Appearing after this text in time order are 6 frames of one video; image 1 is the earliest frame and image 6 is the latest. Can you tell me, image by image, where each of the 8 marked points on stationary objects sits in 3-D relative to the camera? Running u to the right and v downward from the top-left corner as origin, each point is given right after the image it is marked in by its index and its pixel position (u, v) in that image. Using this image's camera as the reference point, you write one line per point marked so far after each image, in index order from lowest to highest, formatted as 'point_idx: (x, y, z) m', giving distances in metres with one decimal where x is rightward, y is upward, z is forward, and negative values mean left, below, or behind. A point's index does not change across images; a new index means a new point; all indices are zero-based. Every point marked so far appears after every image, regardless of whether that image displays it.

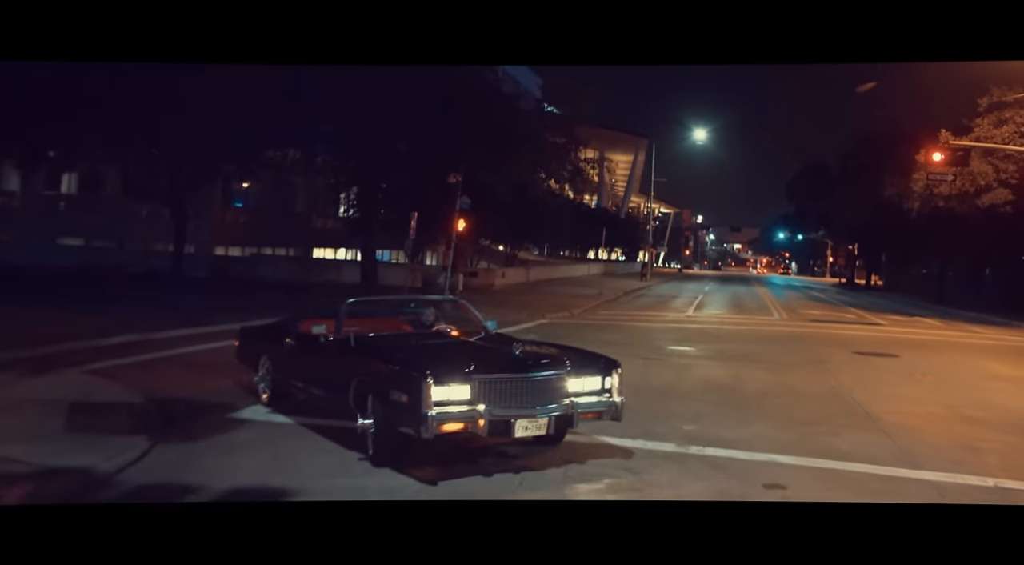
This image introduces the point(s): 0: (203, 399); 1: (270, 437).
0: (-4.1, -1.6, +9.7) m
1: (-2.8, -1.8, +8.6) m
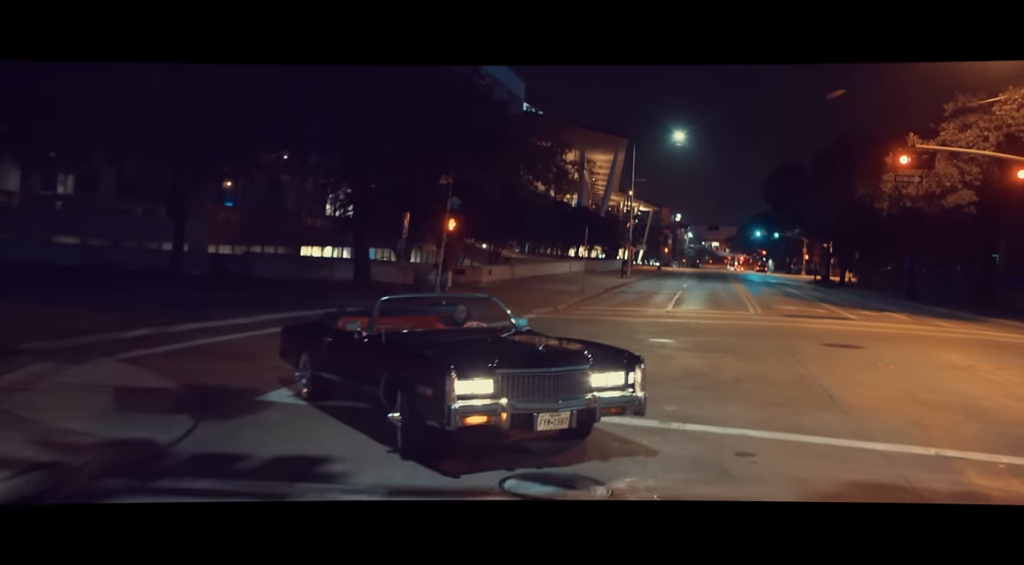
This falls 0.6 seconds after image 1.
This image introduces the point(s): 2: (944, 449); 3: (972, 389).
0: (-4.1, -1.6, +10.6) m
1: (-2.8, -1.7, +9.5) m
2: (+5.8, -2.2, +9.5) m
3: (+9.2, -2.1, +14.3) m
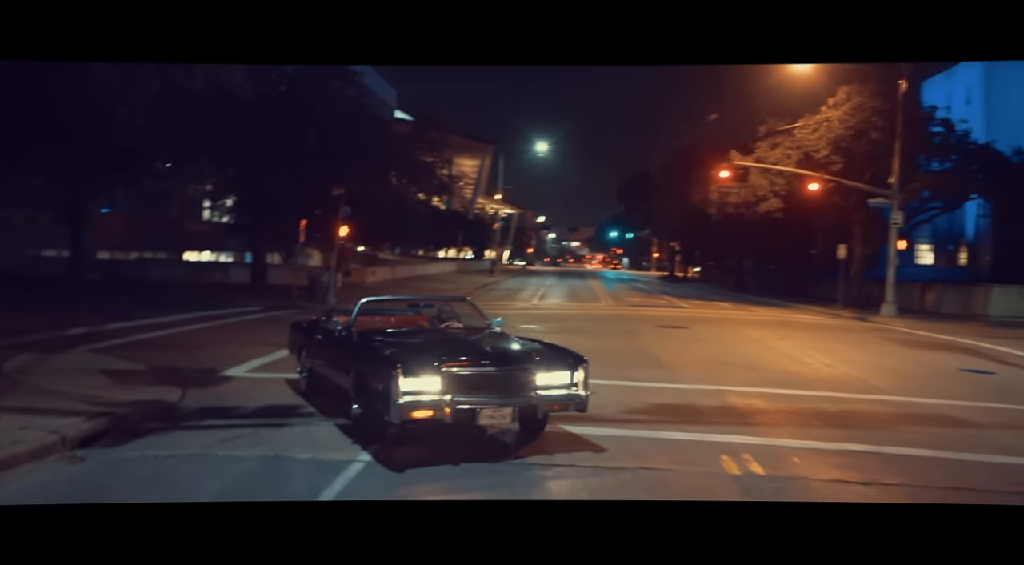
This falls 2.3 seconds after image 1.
0: (-5.8, -1.6, +13.1) m
1: (-4.4, -1.7, +12.3) m
2: (+4.1, -2.0, +13.9) m
3: (+6.6, -1.9, +19.2) m
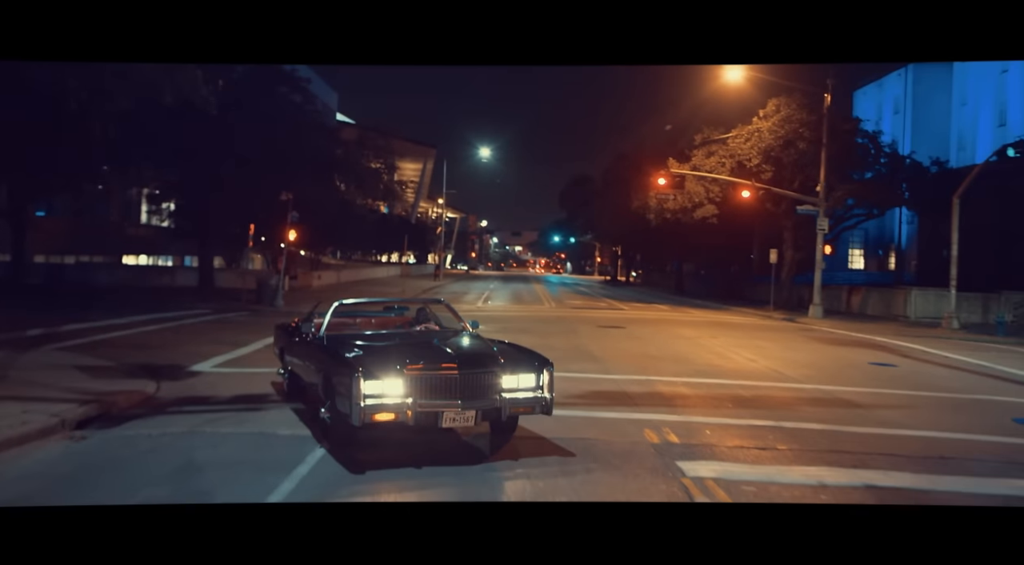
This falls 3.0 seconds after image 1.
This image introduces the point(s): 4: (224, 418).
0: (-6.8, -1.6, +13.9) m
1: (-5.3, -1.7, +13.2) m
2: (+3.0, -2.0, +15.4) m
3: (+5.1, -1.9, +21.0) m
4: (-3.9, -1.9, +9.6) m
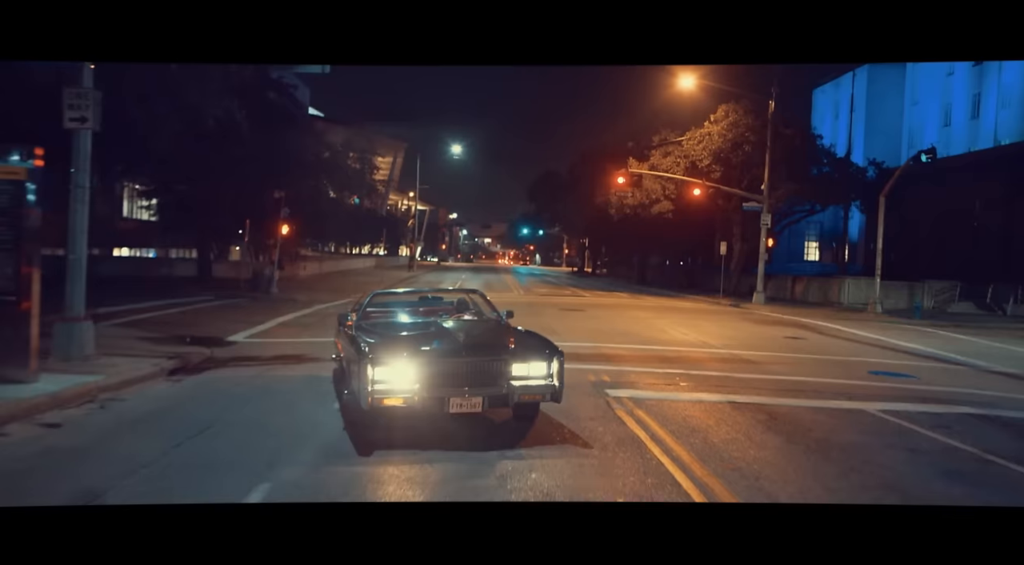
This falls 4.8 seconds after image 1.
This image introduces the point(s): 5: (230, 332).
0: (-7.4, -1.3, +17.2) m
1: (-5.8, -1.4, +16.5) m
2: (+2.4, -1.6, +19.1) m
3: (+4.2, -1.5, +24.8) m
4: (-4.3, -1.6, +13.0) m
5: (-7.5, -1.3, +18.9) m
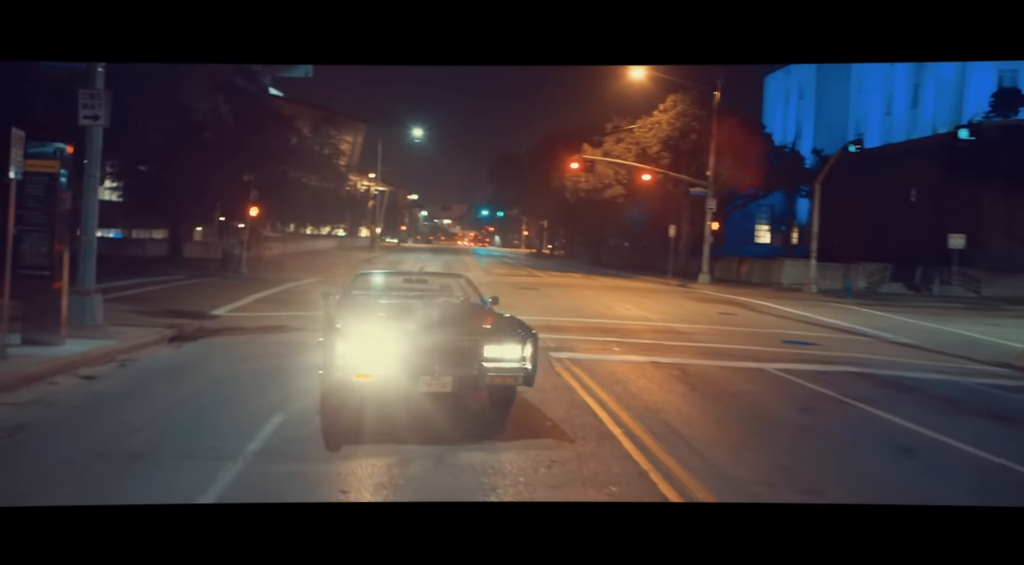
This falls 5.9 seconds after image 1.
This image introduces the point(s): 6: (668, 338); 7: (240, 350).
0: (-8.4, -0.7, +18.8) m
1: (-6.9, -0.9, +18.3) m
2: (+1.2, -1.1, +21.4) m
3: (+2.7, -0.8, +27.0) m
4: (-5.1, -1.1, +14.8) m
5: (-8.7, -0.7, +20.6) m
6: (+3.8, -1.4, +17.6) m
7: (-5.0, -1.2, +14.4) m
